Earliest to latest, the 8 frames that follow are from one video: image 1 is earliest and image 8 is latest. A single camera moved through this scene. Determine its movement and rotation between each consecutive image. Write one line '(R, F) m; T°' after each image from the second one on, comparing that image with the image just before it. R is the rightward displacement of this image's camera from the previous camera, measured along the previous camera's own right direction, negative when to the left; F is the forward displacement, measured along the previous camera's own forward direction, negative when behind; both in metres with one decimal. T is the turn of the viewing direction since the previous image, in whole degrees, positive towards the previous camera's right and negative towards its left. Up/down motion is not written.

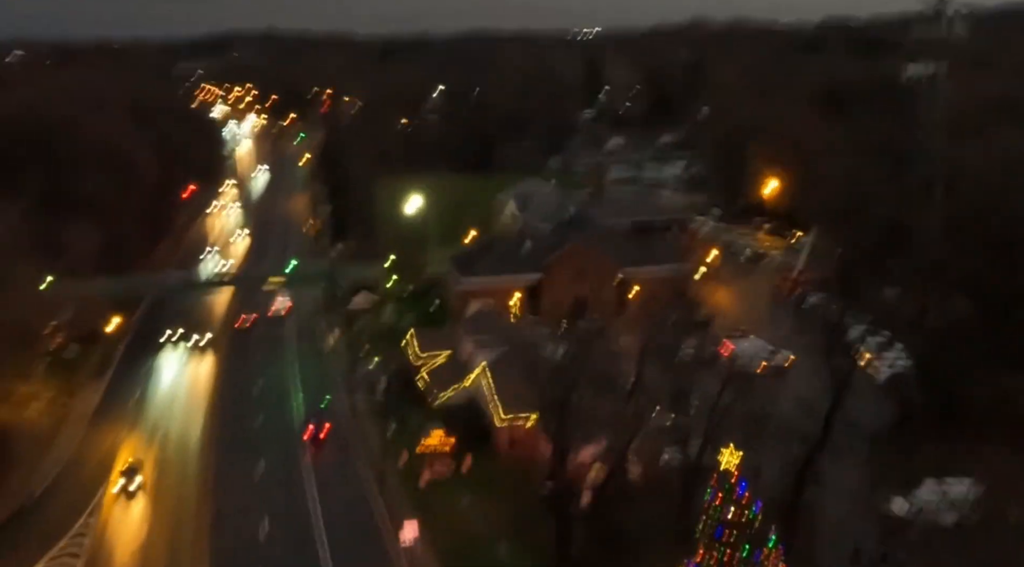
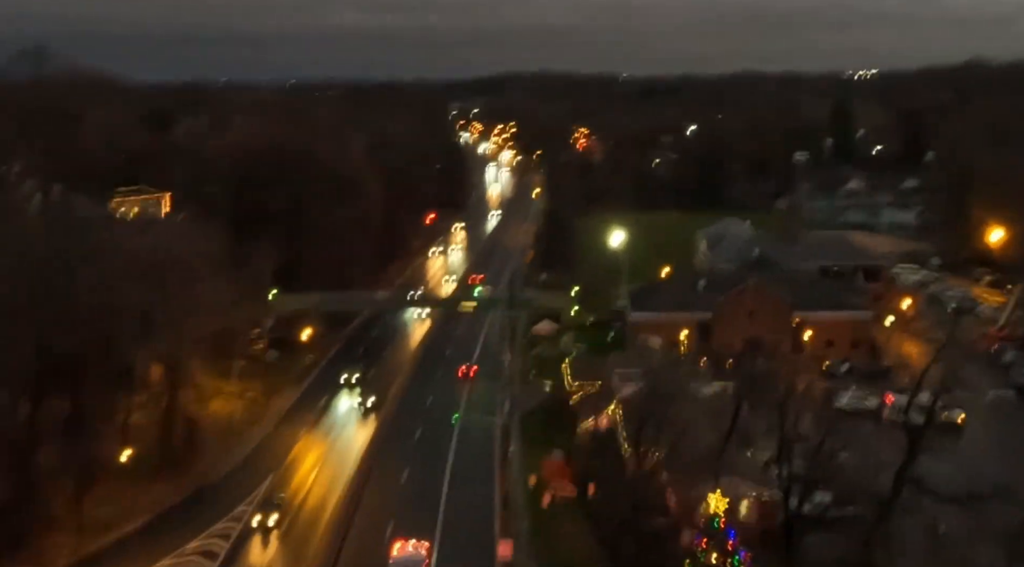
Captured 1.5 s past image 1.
(+2.2, -0.5) m; -17°
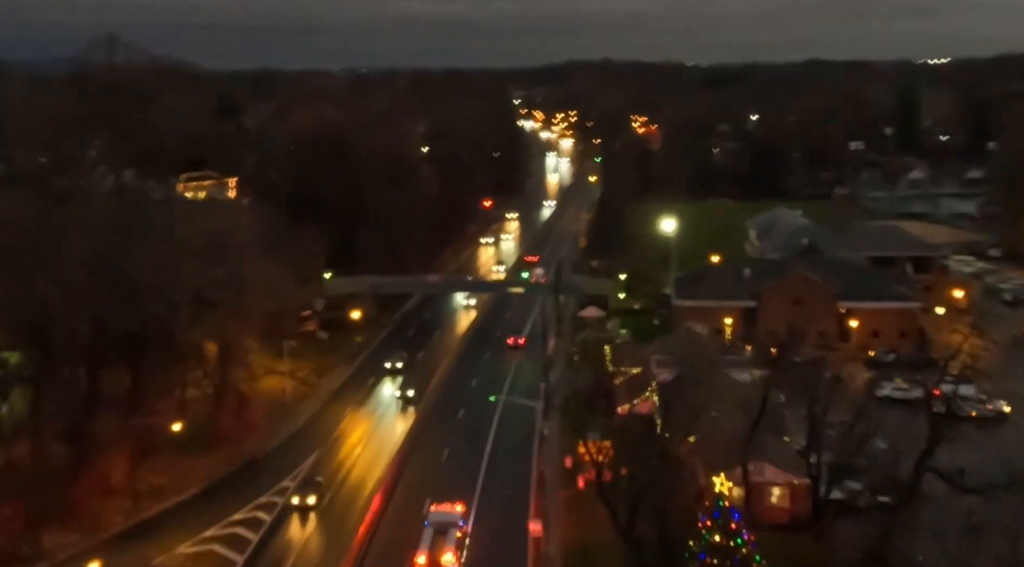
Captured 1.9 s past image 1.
(+0.5, -0.3) m; -4°
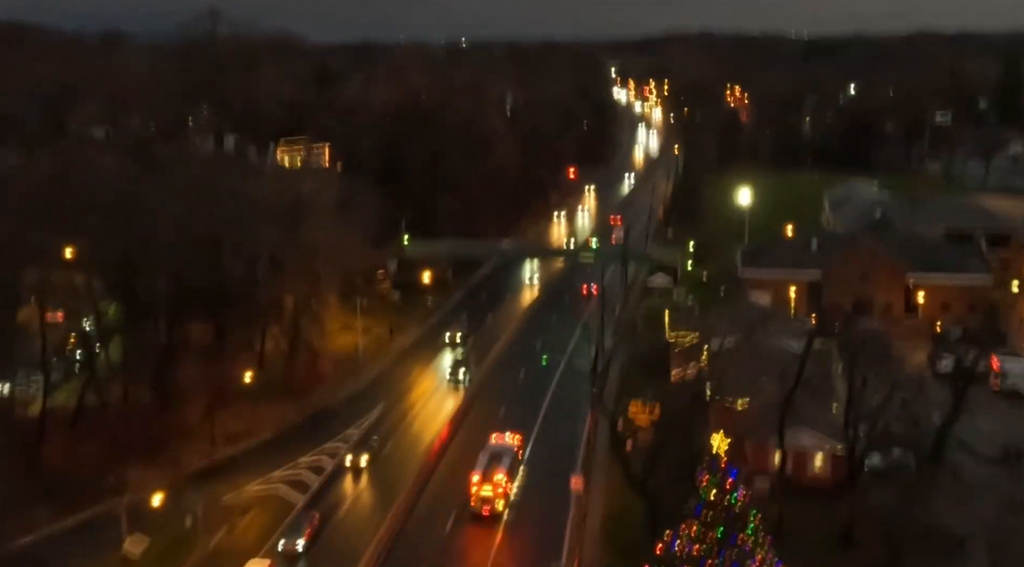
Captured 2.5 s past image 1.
(+0.8, -0.4) m; -7°
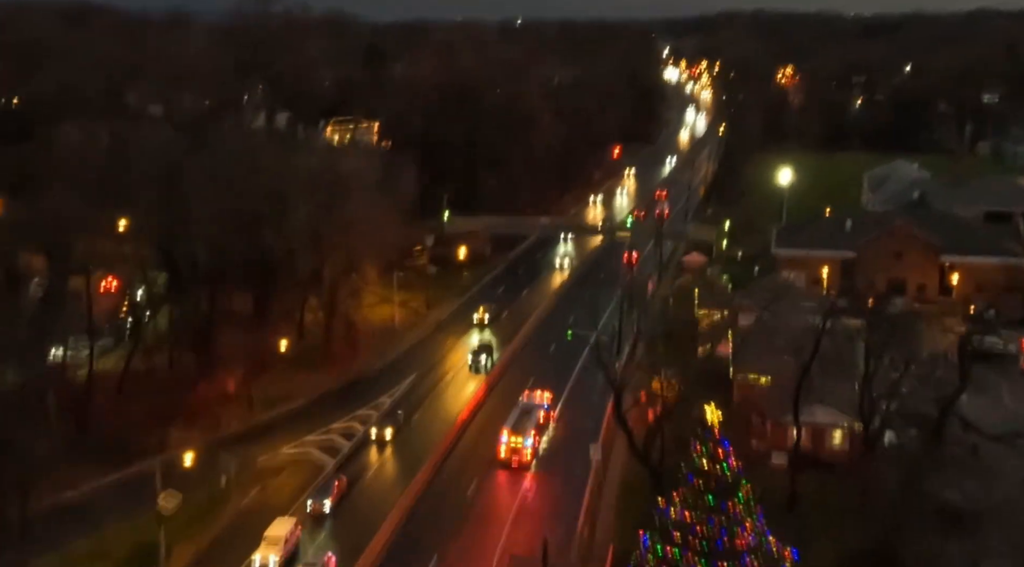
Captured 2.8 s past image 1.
(+0.5, -0.3) m; -4°
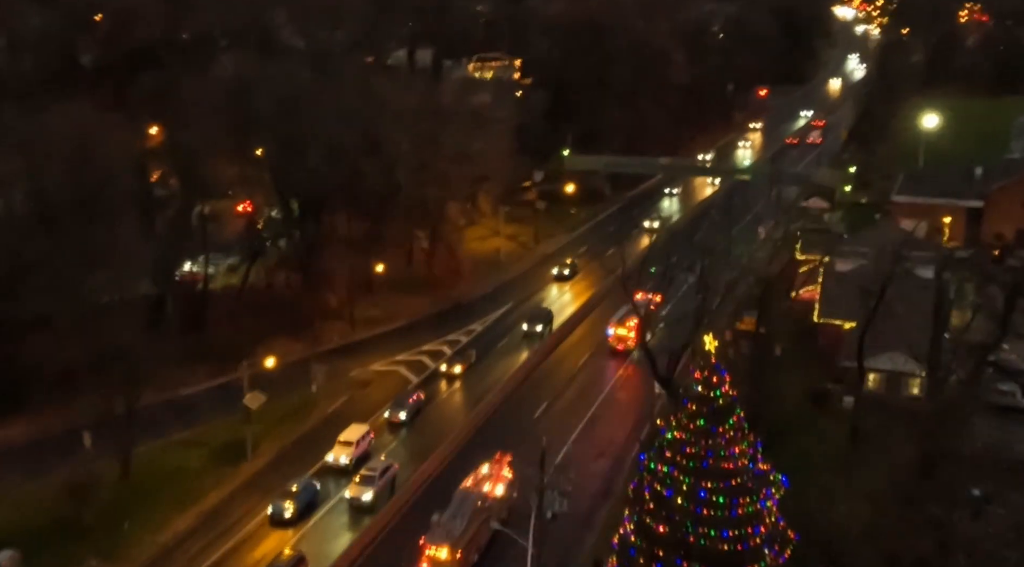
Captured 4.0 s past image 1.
(+1.7, -0.2) m; -12°
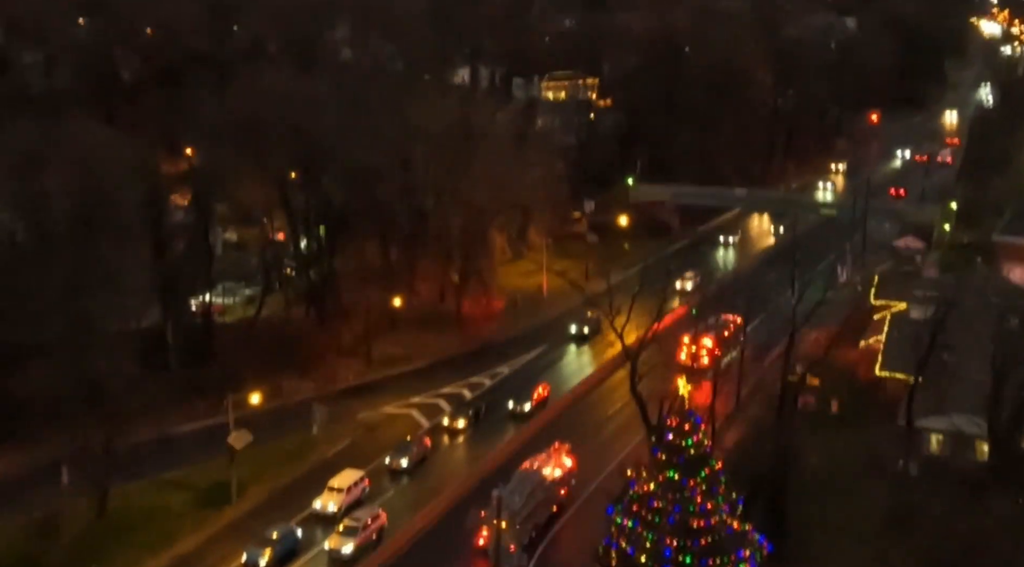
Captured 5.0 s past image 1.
(+1.6, +1.3) m; -9°
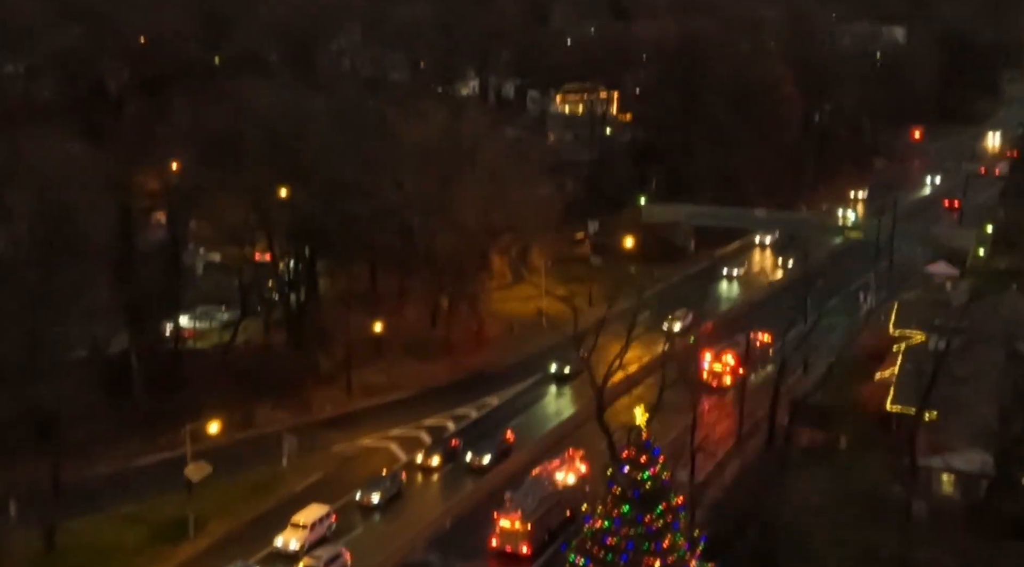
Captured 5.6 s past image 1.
(+0.9, +0.8) m; -4°
